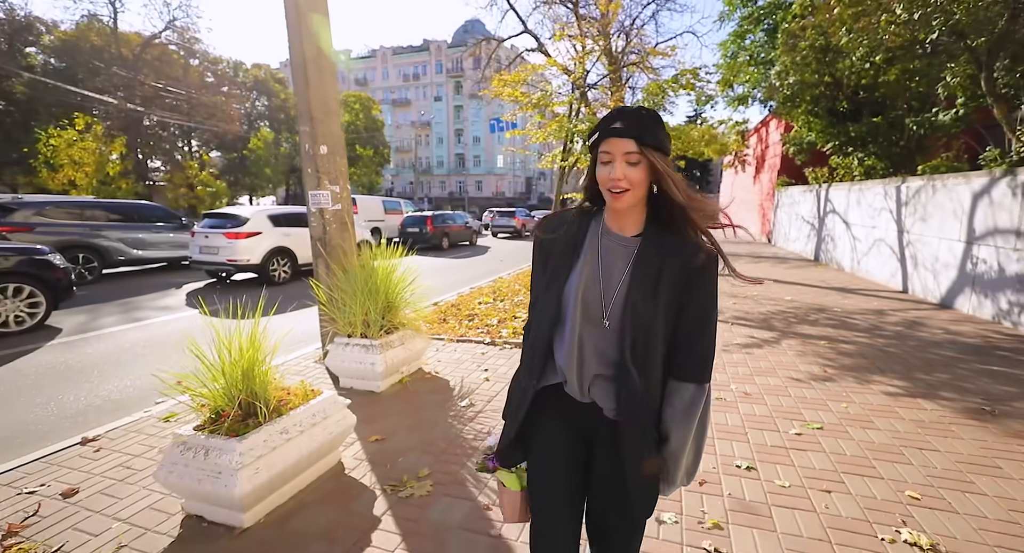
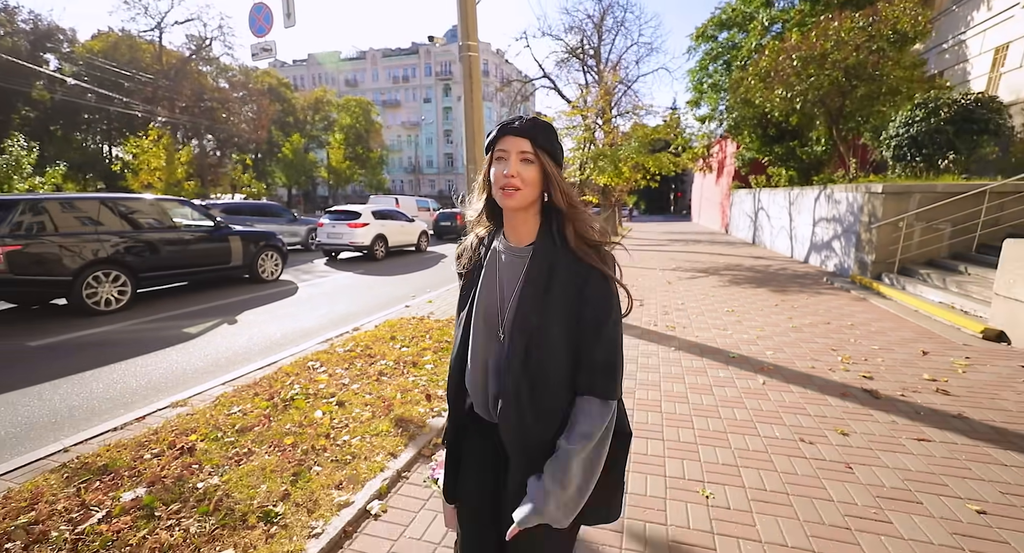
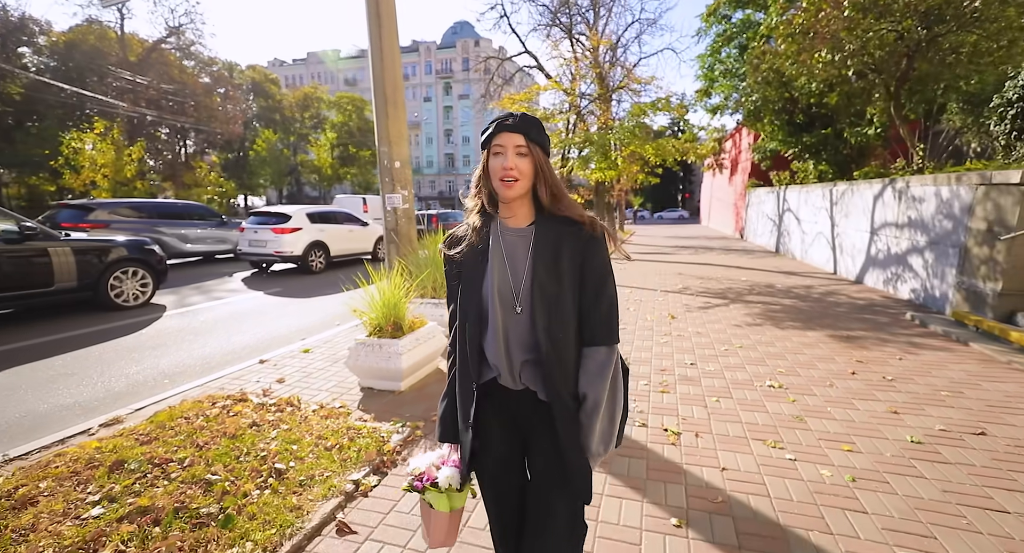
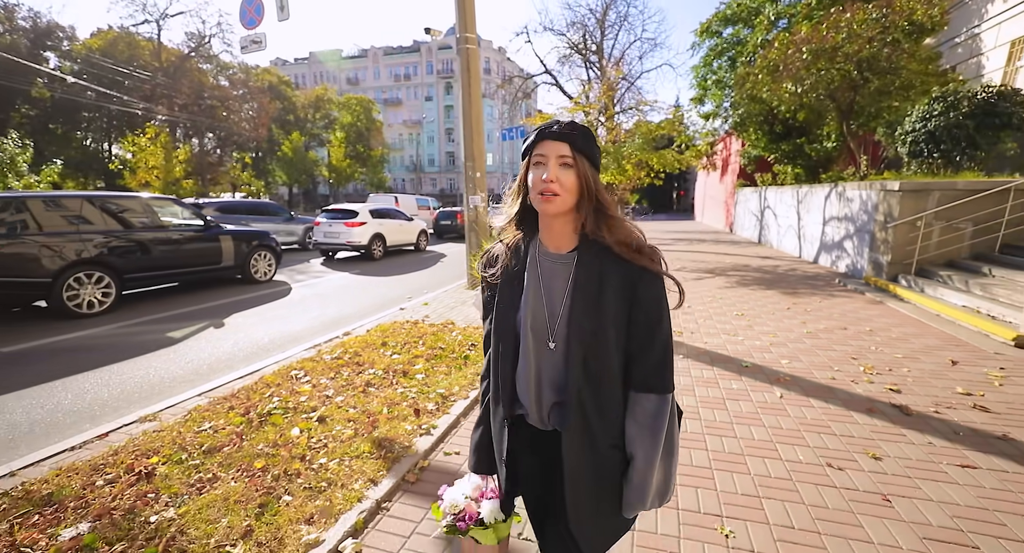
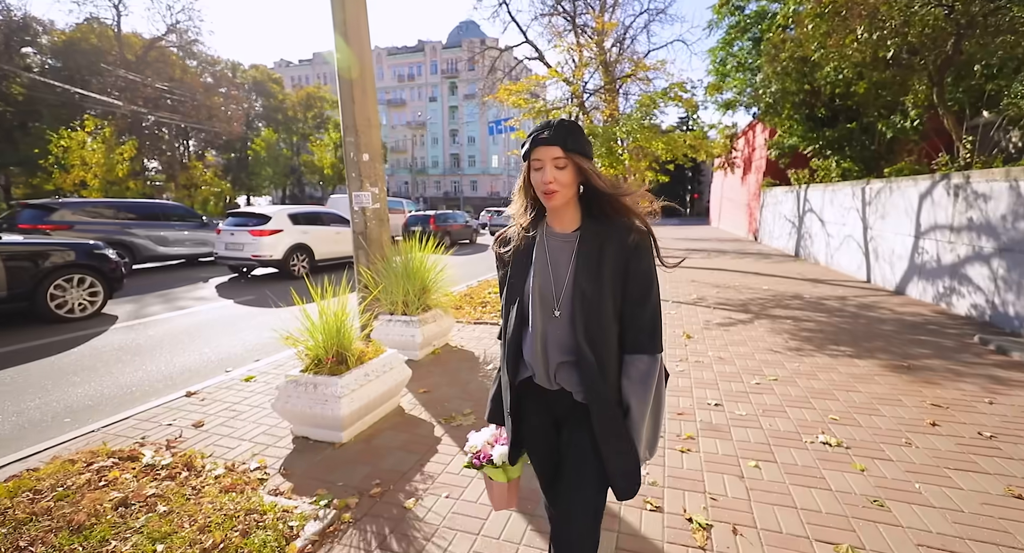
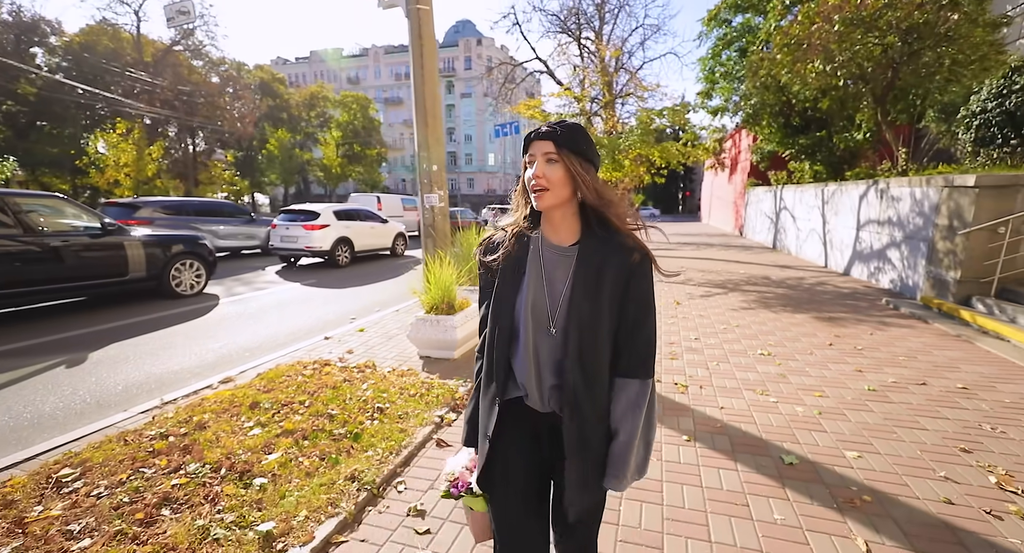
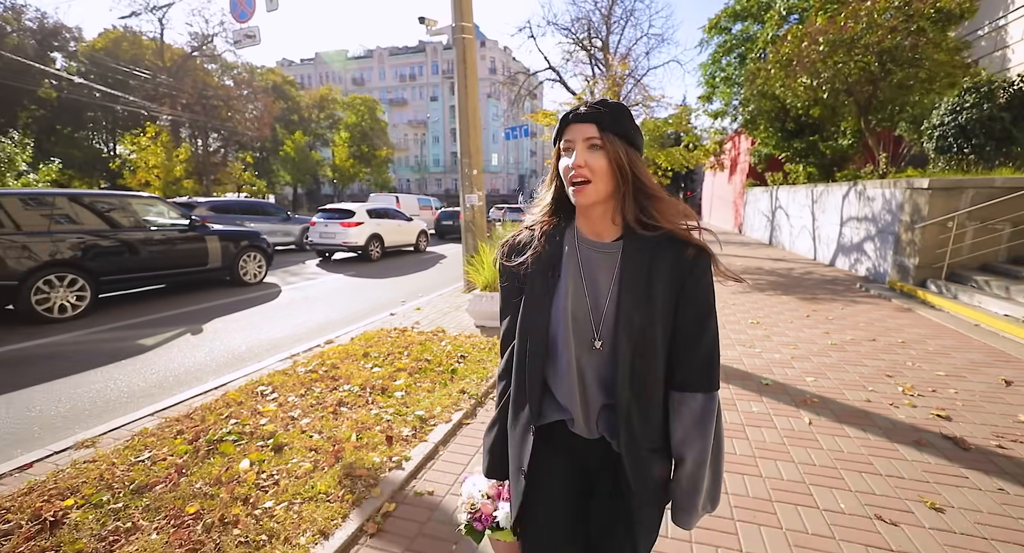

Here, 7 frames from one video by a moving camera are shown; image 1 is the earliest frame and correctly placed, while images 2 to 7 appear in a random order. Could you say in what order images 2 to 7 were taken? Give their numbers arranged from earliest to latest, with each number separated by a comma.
5, 3, 6, 7, 4, 2
